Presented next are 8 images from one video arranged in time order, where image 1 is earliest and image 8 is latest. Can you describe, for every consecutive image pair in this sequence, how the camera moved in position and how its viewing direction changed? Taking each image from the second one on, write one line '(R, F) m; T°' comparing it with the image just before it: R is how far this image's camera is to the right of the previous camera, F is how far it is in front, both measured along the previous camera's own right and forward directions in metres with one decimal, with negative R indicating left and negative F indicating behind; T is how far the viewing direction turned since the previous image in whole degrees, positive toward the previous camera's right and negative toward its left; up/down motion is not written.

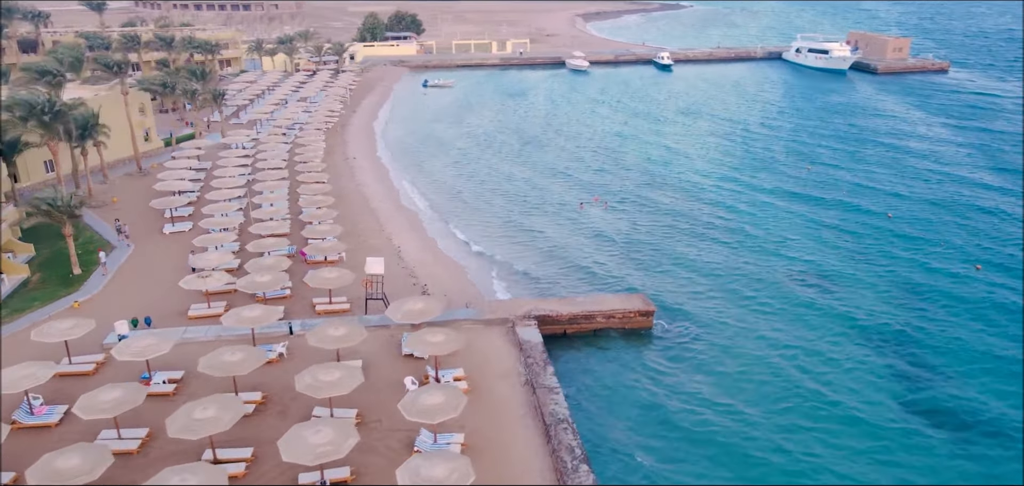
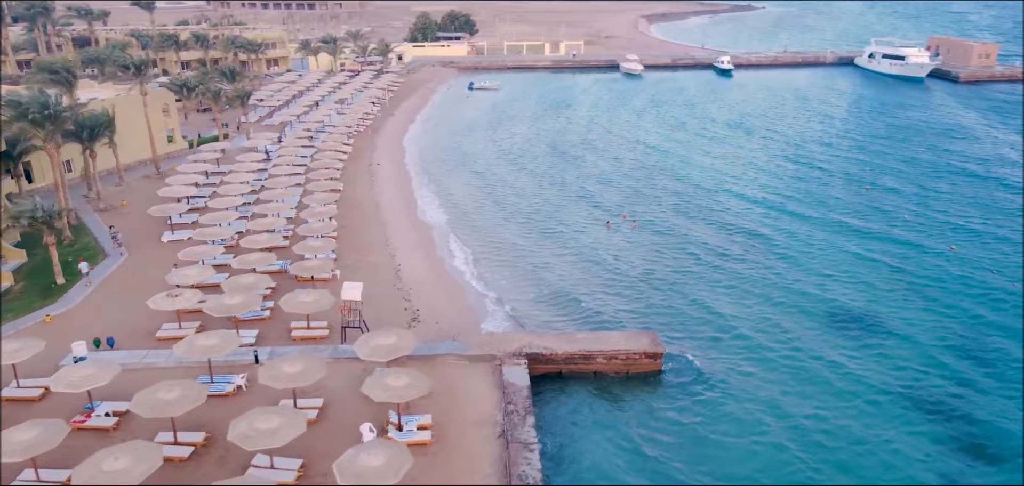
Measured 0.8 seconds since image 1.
(+2.5, +3.0) m; -5°
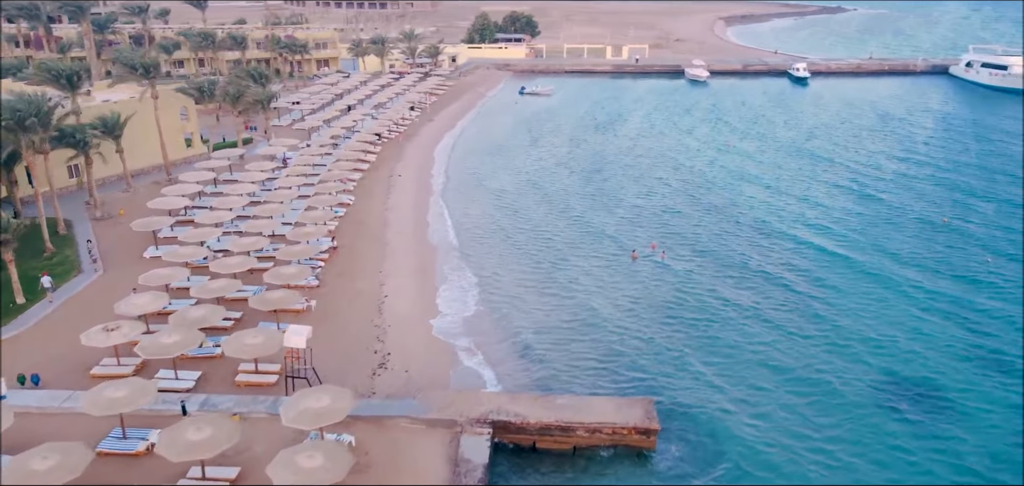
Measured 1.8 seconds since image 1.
(+3.1, +4.0) m; -6°
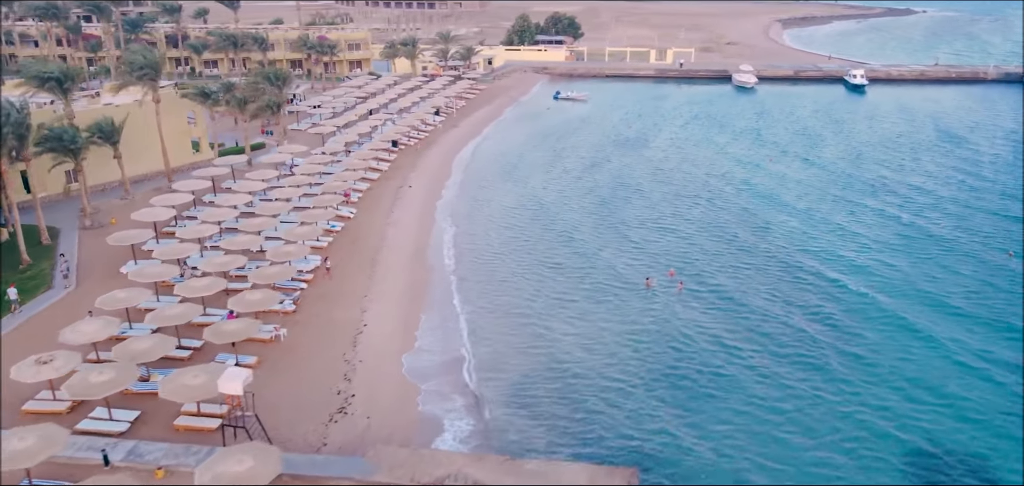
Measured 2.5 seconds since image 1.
(+2.2, +3.1) m; -4°
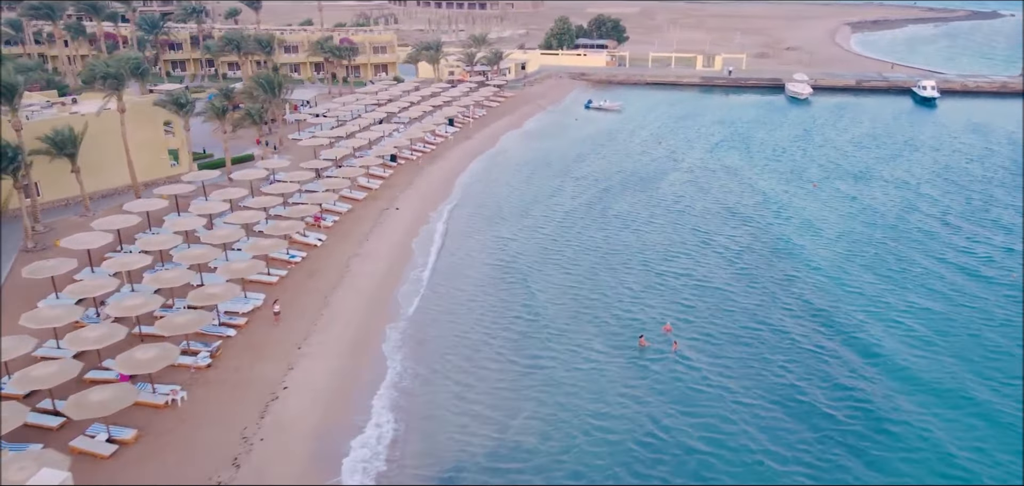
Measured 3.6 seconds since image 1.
(+3.5, +5.0) m; -5°
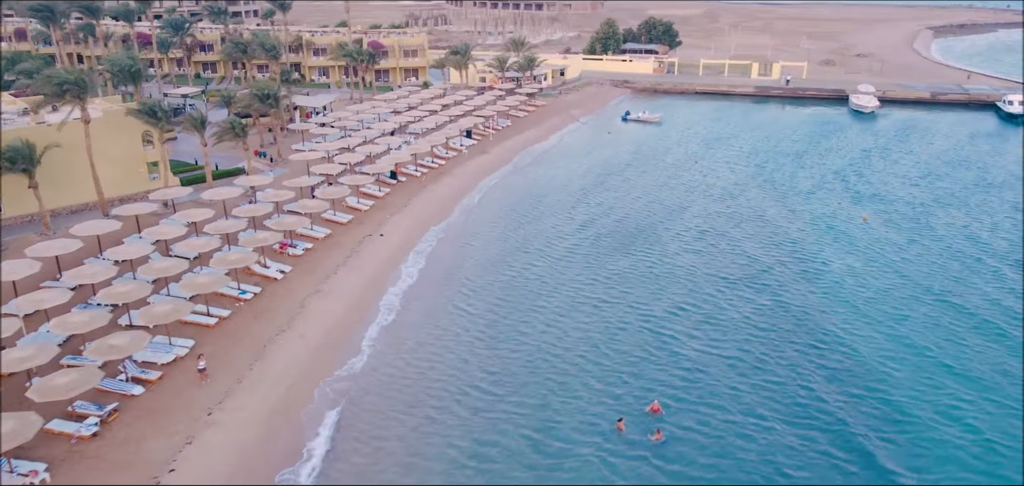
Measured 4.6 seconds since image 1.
(+3.4, +4.7) m; -5°
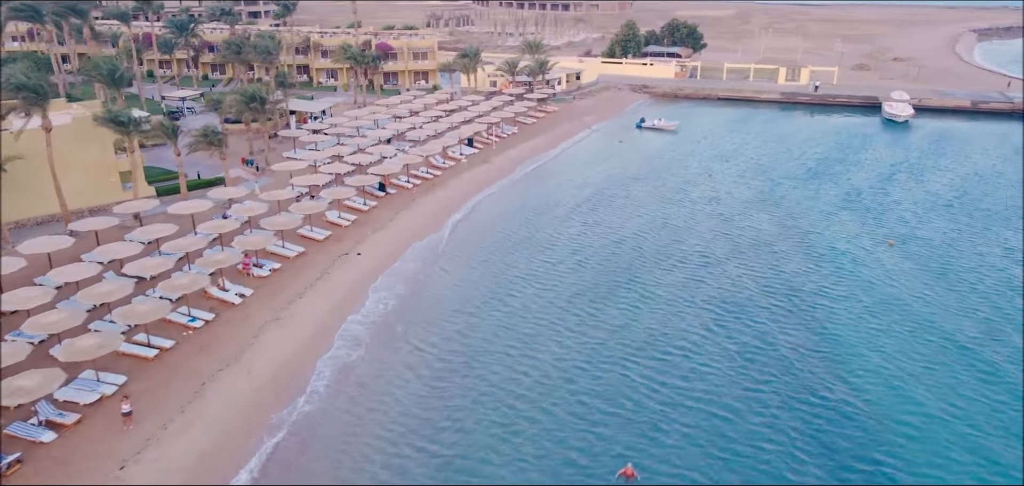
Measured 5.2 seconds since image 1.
(+2.1, +2.9) m; -2°
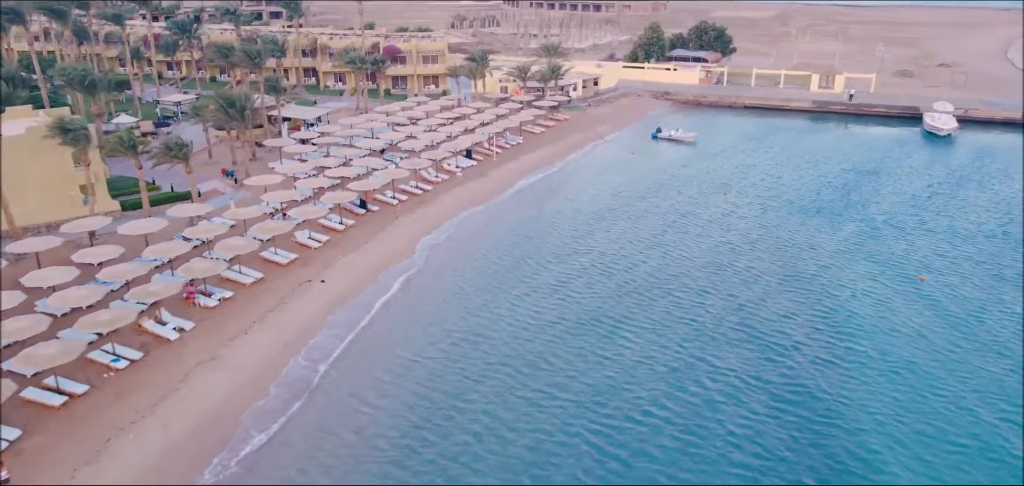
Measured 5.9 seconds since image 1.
(+2.5, +3.4) m; -3°
